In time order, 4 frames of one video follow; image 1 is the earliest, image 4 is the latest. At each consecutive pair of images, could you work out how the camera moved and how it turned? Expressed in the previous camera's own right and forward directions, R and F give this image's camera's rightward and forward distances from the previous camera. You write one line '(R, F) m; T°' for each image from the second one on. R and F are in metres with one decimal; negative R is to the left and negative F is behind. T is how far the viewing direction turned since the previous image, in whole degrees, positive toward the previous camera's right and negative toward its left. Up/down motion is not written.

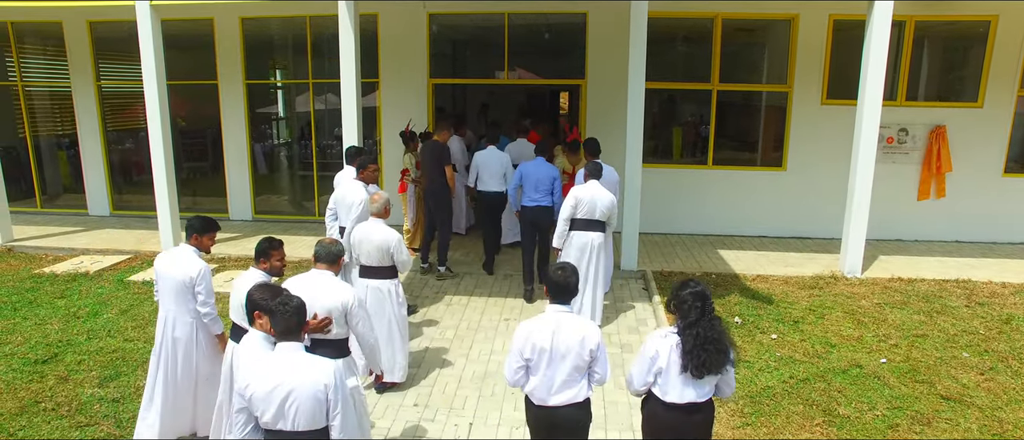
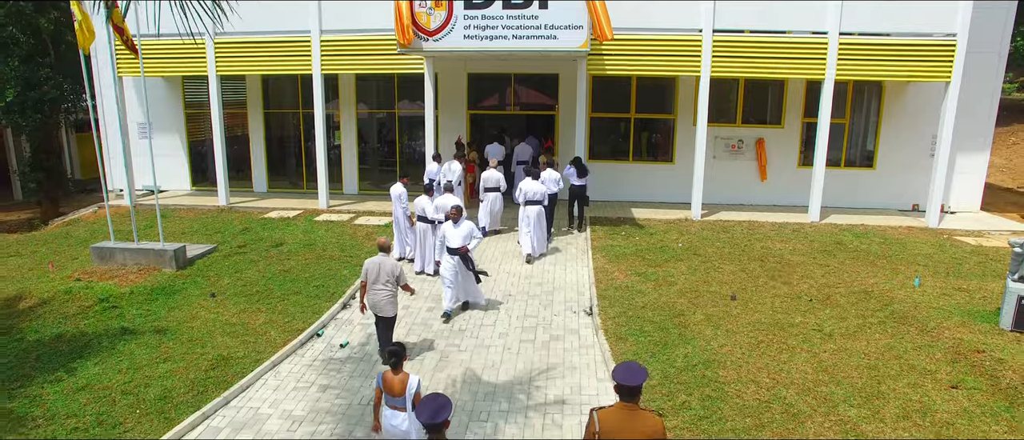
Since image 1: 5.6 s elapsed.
(0.0, -6.3) m; 0°
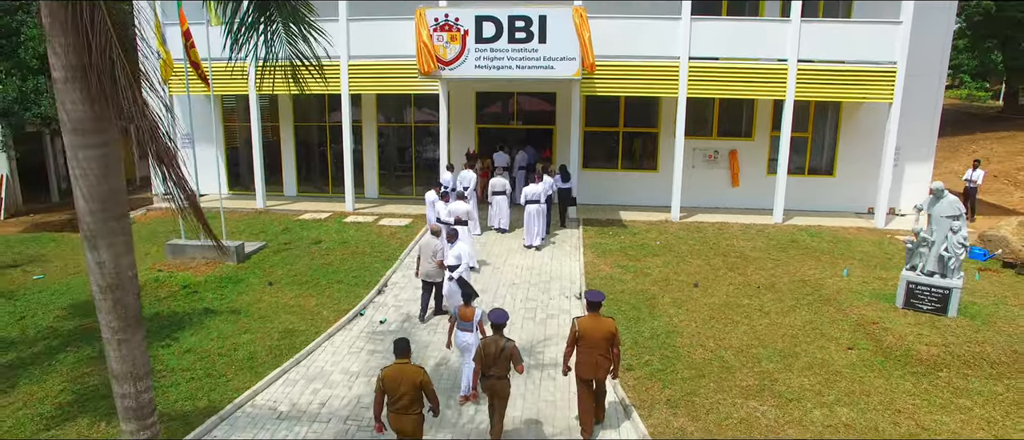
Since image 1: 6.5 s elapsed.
(0.0, -2.0) m; 0°
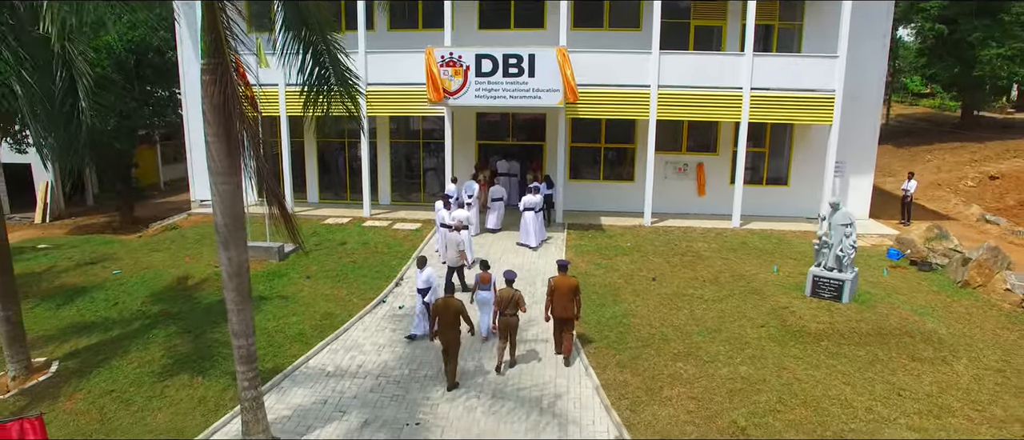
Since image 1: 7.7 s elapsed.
(+0.1, -2.4) m; 0°
